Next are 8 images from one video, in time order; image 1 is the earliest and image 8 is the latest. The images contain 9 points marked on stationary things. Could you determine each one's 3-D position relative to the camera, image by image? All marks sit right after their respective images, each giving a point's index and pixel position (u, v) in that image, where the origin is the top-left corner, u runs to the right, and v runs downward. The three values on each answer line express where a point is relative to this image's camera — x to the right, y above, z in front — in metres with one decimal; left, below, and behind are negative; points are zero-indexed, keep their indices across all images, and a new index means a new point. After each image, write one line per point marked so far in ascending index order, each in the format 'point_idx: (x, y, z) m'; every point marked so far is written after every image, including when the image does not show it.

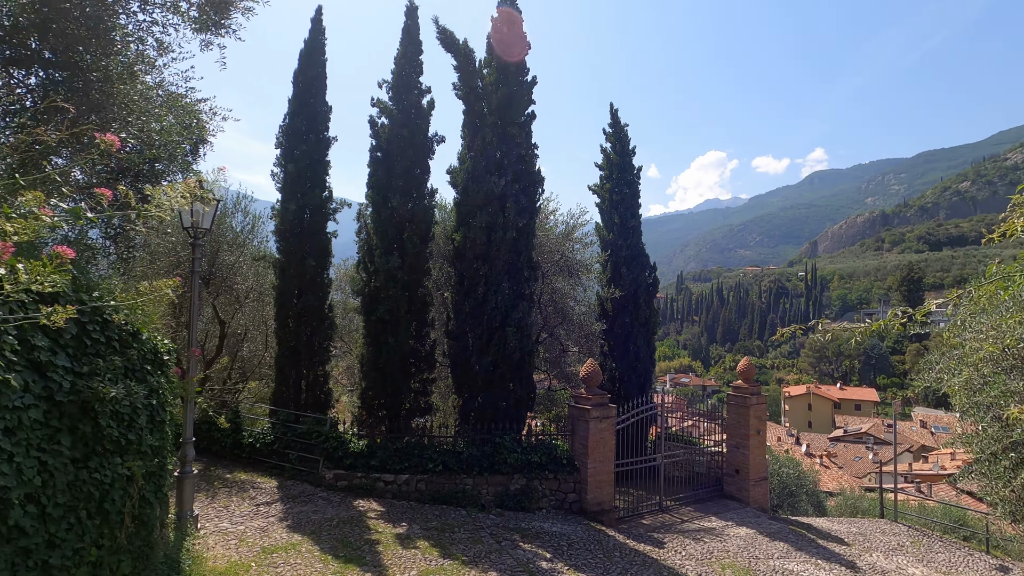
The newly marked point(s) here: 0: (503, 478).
0: (-0.1, -2.9, +7.8) m
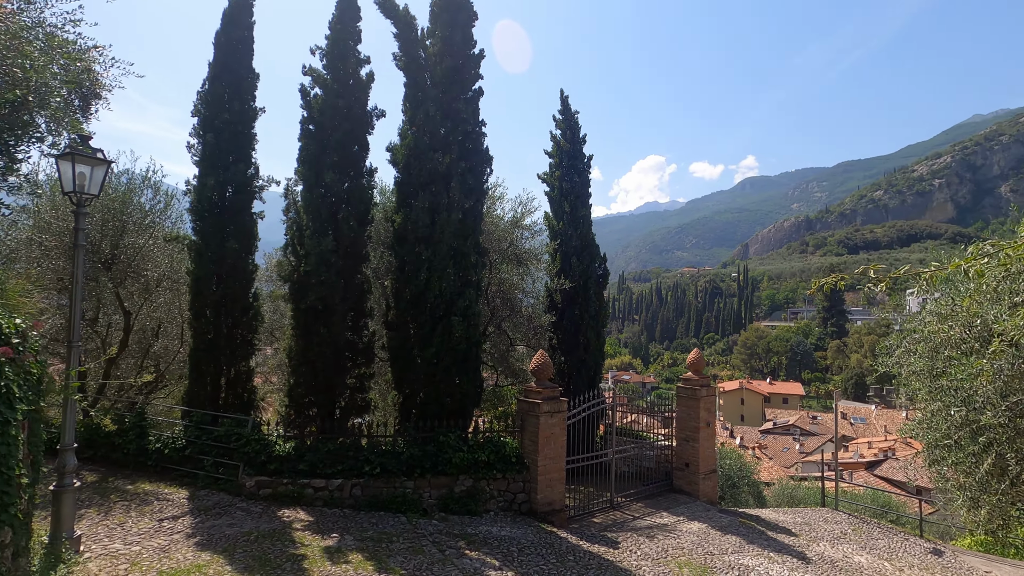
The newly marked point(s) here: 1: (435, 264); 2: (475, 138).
0: (-0.9, -2.7, +7.2) m
1: (-1.1, +0.4, +7.6) m
2: (-0.6, +2.4, +8.4) m
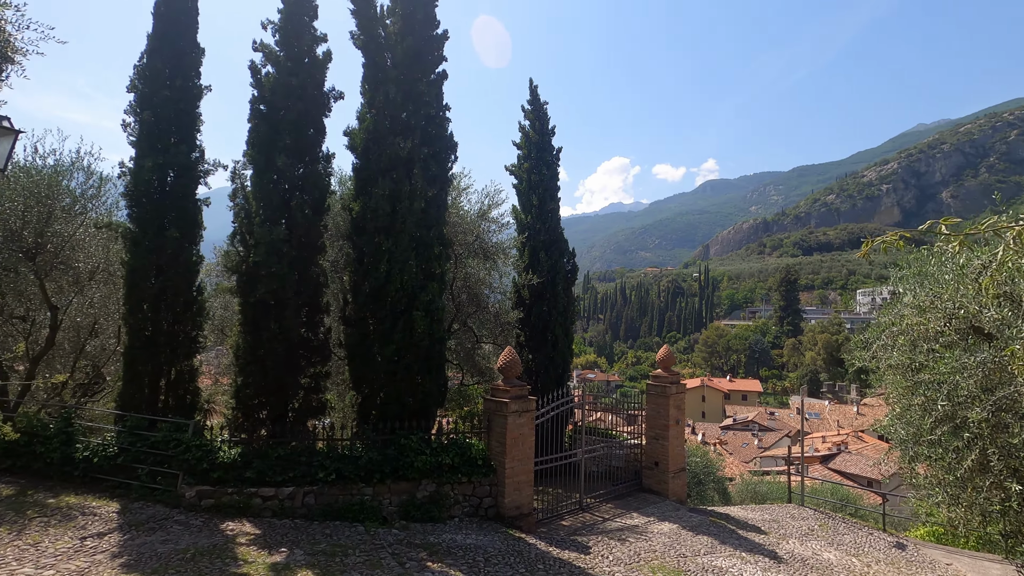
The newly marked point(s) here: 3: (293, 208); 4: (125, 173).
0: (-1.4, -2.6, +6.8) m
1: (-1.6, +0.5, +7.1) m
2: (-1.1, +2.5, +8.0) m
3: (-3.2, +1.2, +7.6) m
4: (-6.0, +1.8, +8.0) m
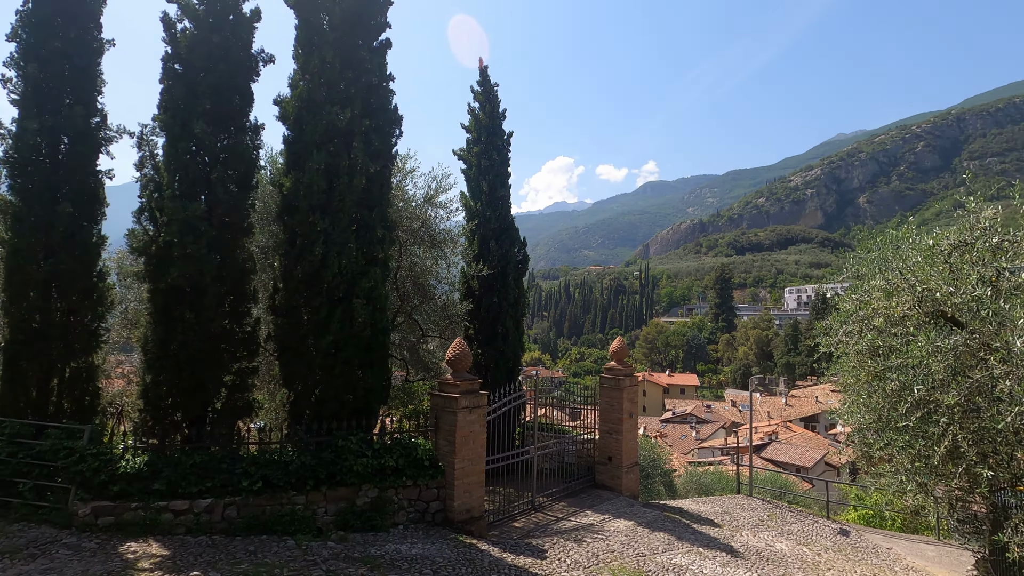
0: (-1.9, -2.4, +6.1) m
1: (-2.2, +0.6, +6.4) m
2: (-1.8, +2.7, +7.3) m
3: (-3.9, +1.4, +6.7) m
4: (-6.6, +2.0, +6.8) m
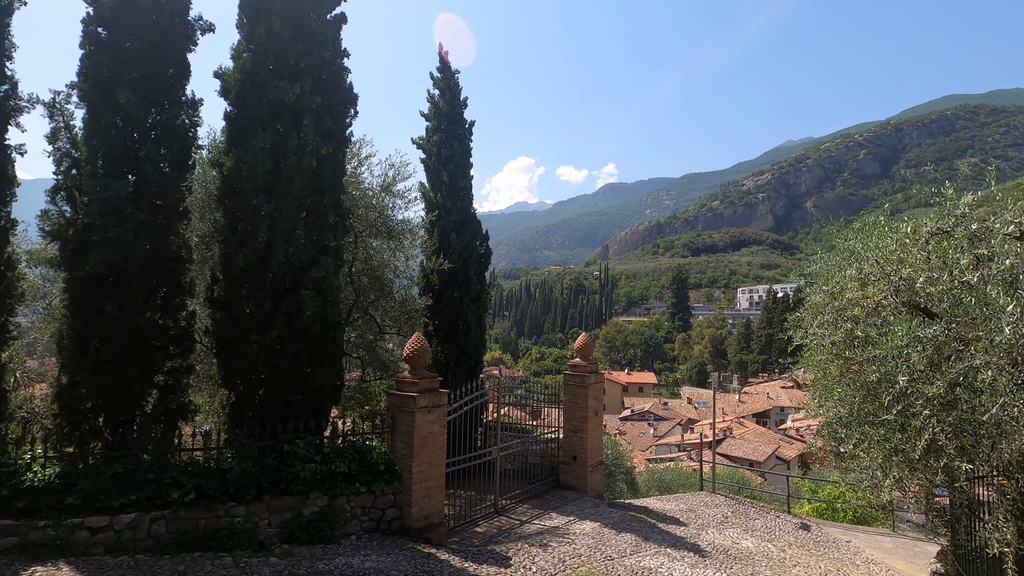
0: (-2.4, -2.3, +5.6) m
1: (-2.6, +0.8, +5.8) m
2: (-2.3, +2.8, +6.8) m
3: (-4.3, +1.5, +6.0) m
4: (-7.1, +2.1, +5.9) m
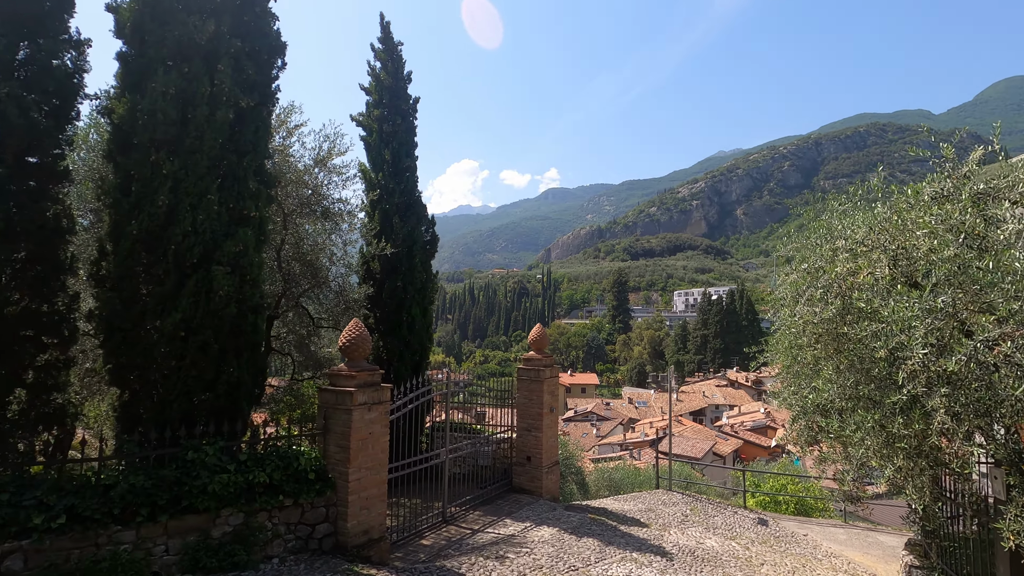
0: (-2.8, -2.1, +4.6) m
1: (-3.1, +1.0, +4.8) m
2: (-2.8, +3.1, +5.8) m
3: (-4.7, +1.7, +4.8) m
4: (-7.5, +2.4, +4.4) m
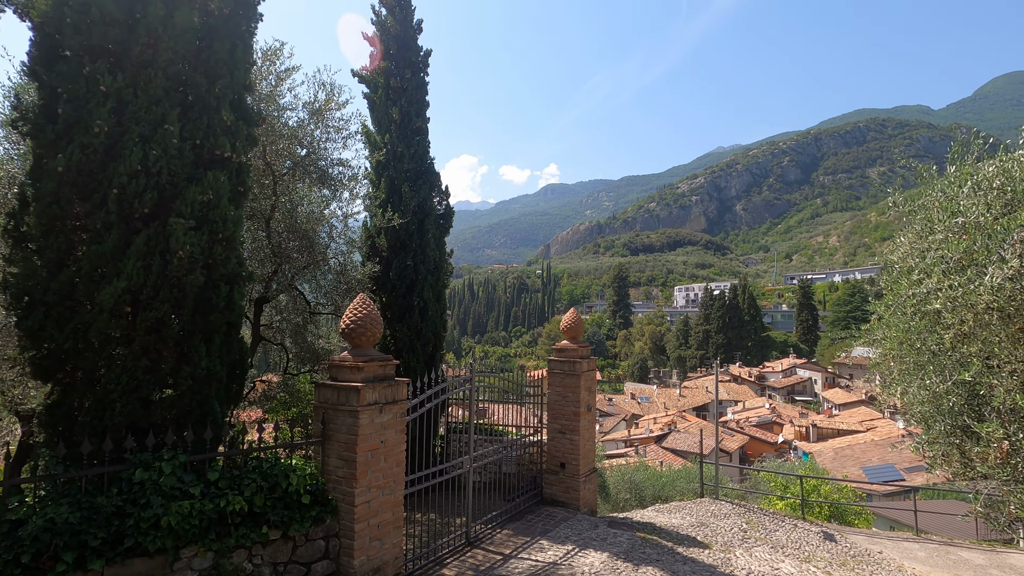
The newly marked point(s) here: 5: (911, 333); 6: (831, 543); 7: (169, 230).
0: (-2.3, -1.8, +3.4) m
1: (-2.6, +1.3, +3.6) m
2: (-2.4, +3.3, +4.6) m
3: (-4.3, +2.0, +3.6) m
4: (-7.0, +2.6, +3.1) m
5: (+3.9, -0.4, +5.0) m
6: (+4.6, -3.6, +7.3) m
7: (-2.4, +0.4, +3.7) m
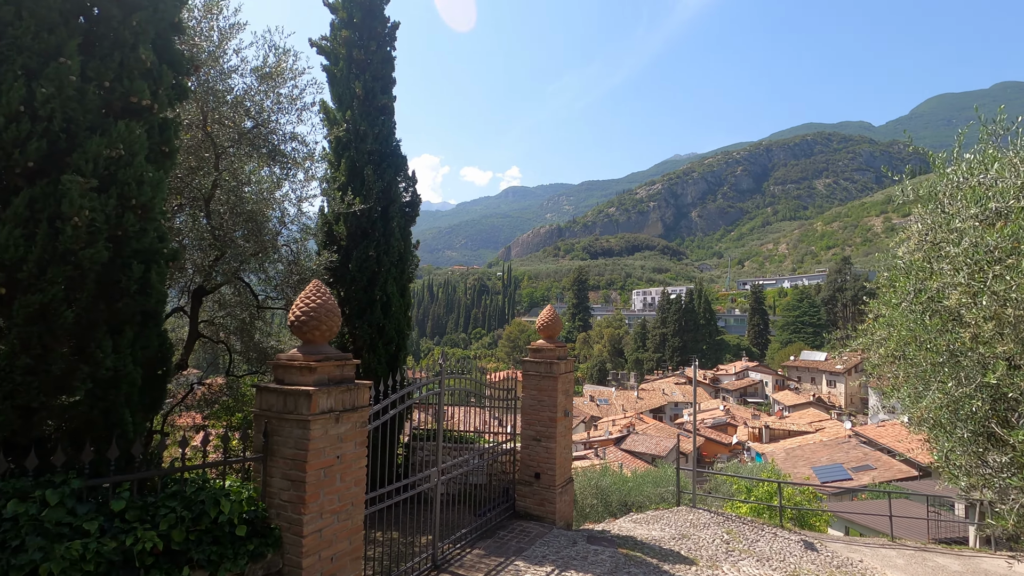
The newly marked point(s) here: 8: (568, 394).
0: (-2.4, -1.7, +2.6) m
1: (-2.7, +1.4, +2.8) m
2: (-2.5, +3.5, +3.8) m
3: (-4.3, +2.1, +2.6) m
4: (-7.0, +2.8, +2.0) m
5: (+3.7, -0.4, +4.7) m
6: (+4.1, -3.6, +7.0) m
7: (-2.5, +0.5, +2.9) m
8: (+0.7, -1.4, +6.7) m
